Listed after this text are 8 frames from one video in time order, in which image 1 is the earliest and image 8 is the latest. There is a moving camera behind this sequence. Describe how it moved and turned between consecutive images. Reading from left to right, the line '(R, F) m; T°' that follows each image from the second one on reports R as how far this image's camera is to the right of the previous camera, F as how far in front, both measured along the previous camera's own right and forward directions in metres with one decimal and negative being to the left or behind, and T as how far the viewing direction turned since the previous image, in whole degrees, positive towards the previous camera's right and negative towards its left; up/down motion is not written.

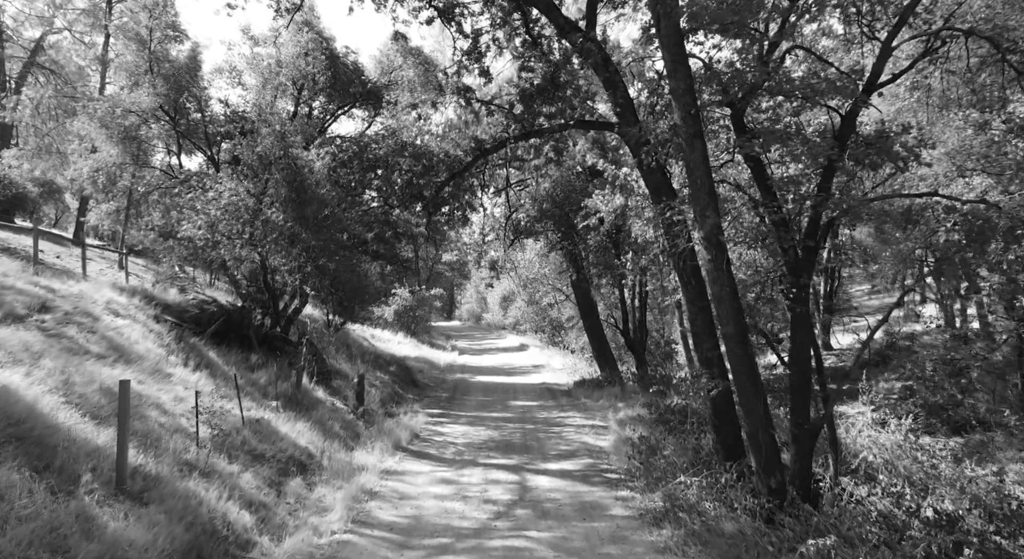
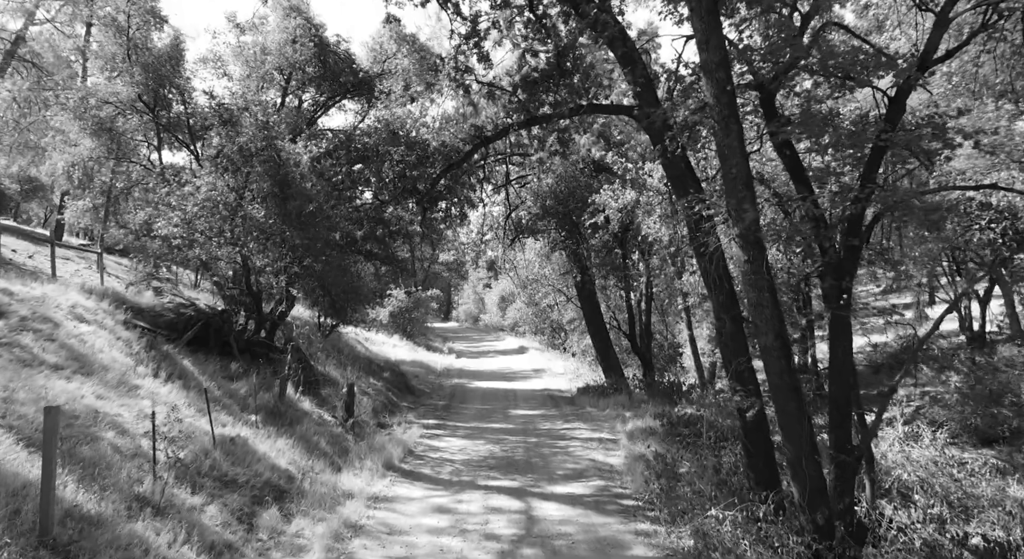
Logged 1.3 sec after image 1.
(-0.1, +1.1) m; 0°
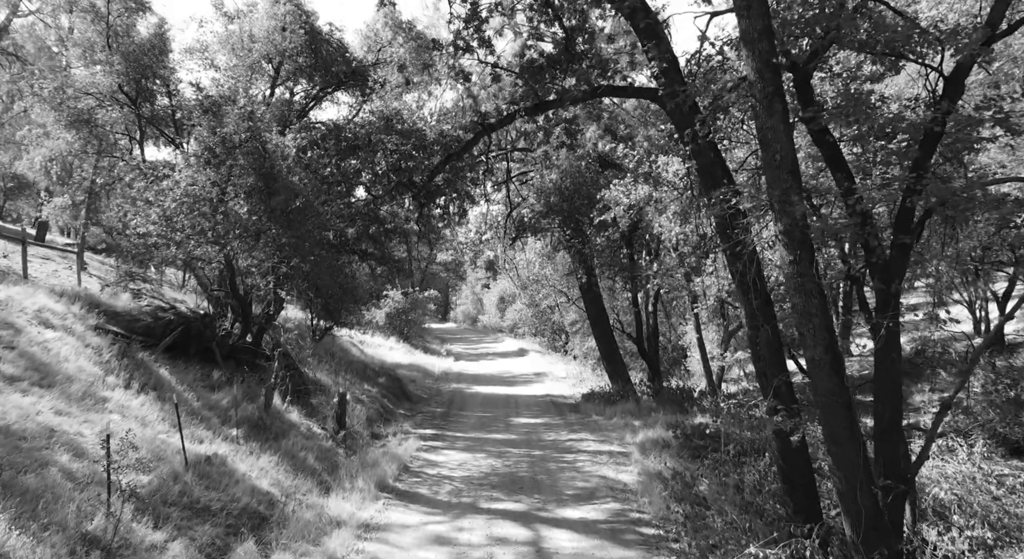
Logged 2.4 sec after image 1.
(-0.1, +1.0) m; 0°
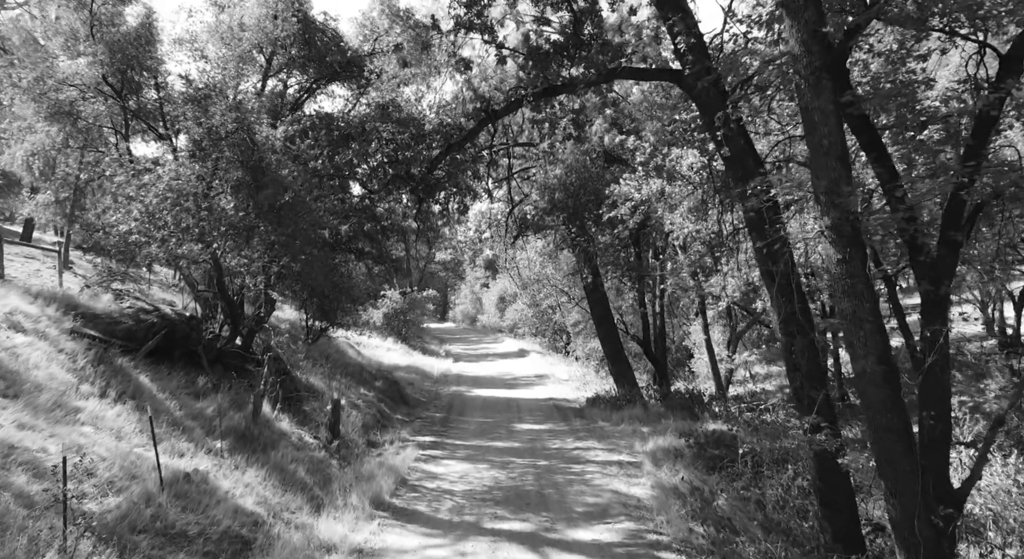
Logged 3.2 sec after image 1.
(-0.1, +0.7) m; 0°
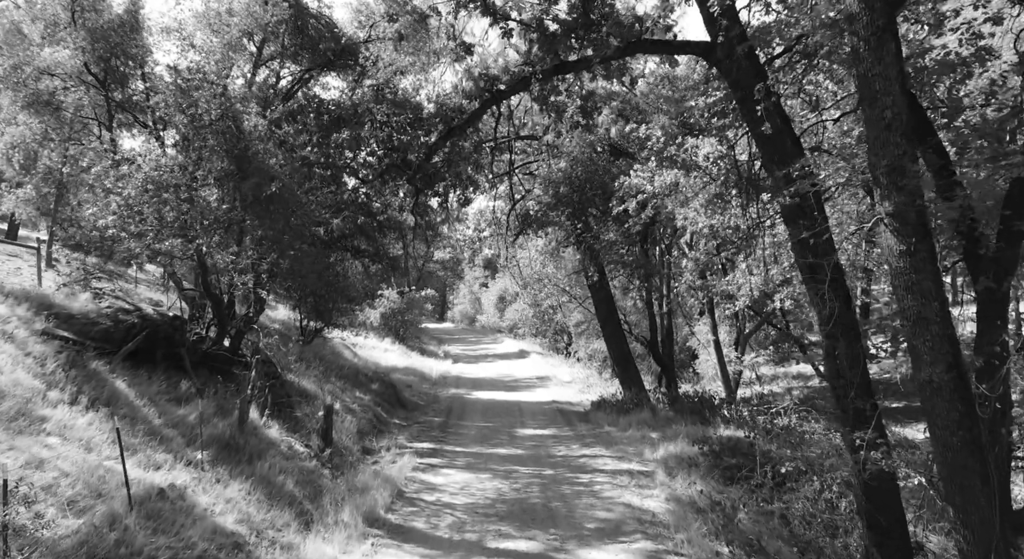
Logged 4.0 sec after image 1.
(-0.1, +0.7) m; 0°
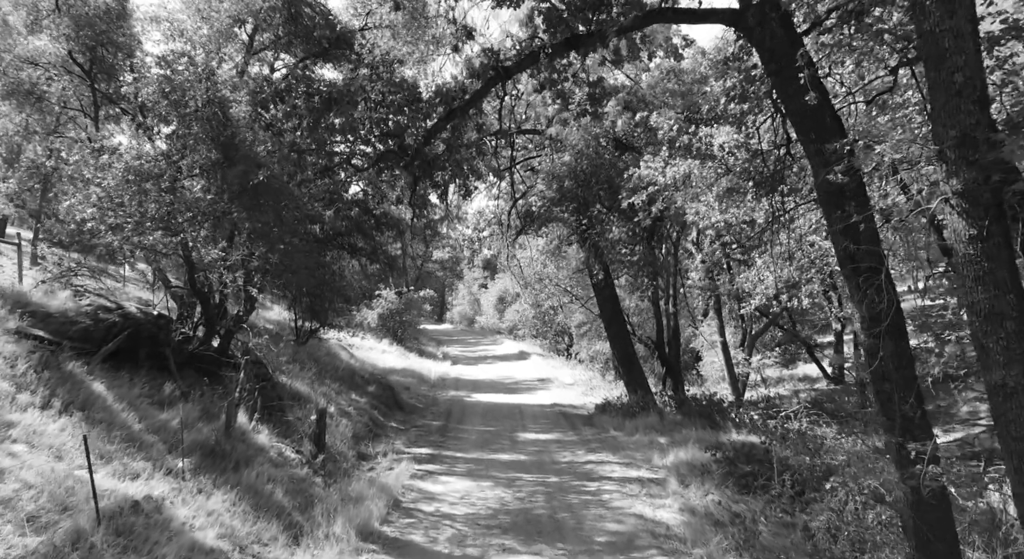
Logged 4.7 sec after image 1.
(-0.1, +0.6) m; 0°
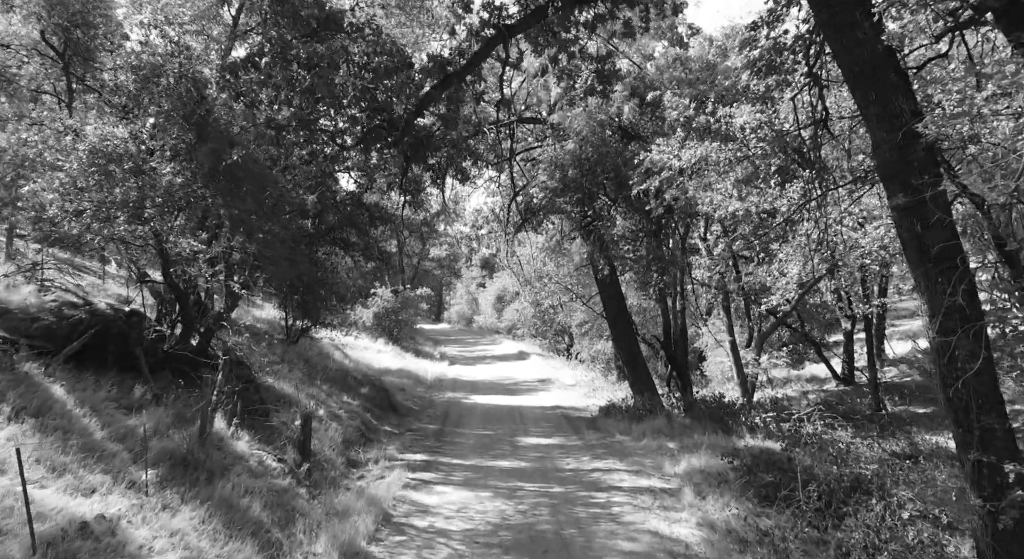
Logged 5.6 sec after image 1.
(0.0, +0.9) m; 0°
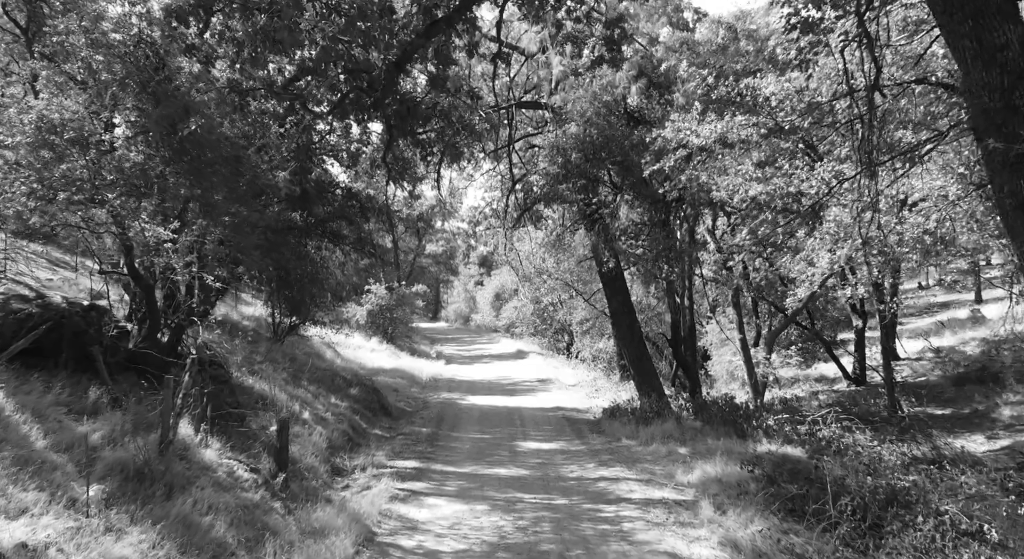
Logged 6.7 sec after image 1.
(0.0, +1.0) m; 0°
